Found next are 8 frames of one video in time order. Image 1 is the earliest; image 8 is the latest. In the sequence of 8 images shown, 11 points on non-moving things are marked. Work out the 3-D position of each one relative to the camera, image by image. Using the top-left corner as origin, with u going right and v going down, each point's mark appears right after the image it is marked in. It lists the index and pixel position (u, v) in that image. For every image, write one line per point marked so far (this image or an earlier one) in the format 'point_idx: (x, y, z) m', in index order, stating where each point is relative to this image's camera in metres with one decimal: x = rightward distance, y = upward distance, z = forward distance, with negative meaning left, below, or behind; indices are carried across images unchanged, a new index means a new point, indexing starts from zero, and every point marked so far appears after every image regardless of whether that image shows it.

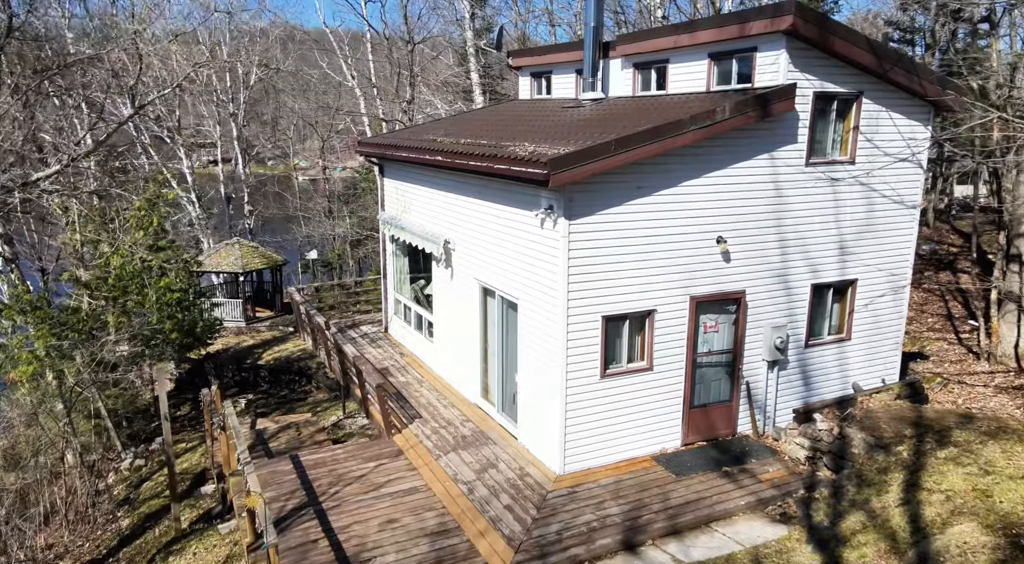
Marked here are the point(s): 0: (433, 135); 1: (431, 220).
0: (-1.0, +1.9, +9.8) m
1: (-1.0, +0.8, +9.8) m
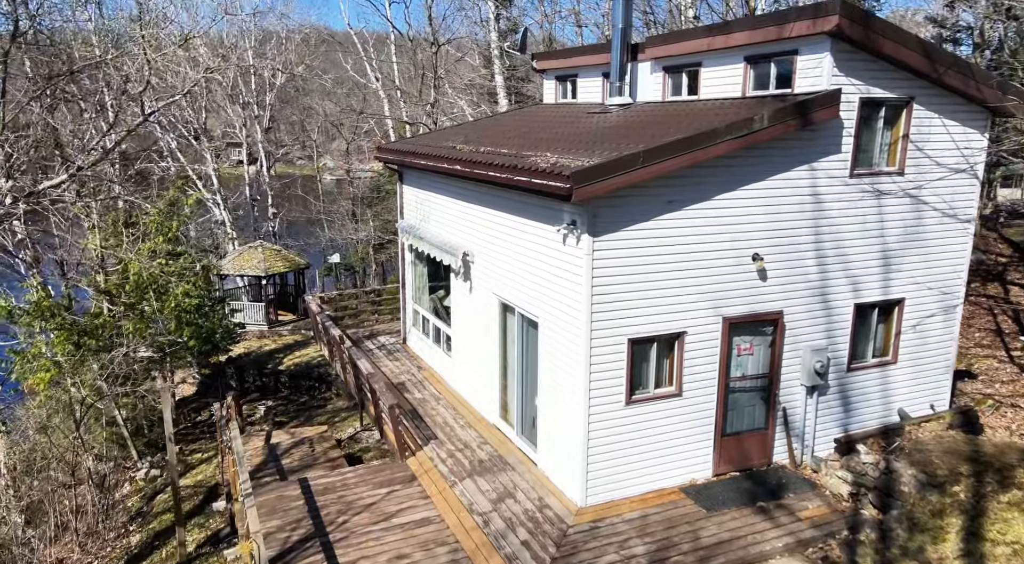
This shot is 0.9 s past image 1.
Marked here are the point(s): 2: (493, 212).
0: (-0.7, +1.8, +9.4) m
1: (-0.8, +0.7, +9.4) m
2: (-0.2, +0.8, +8.0) m
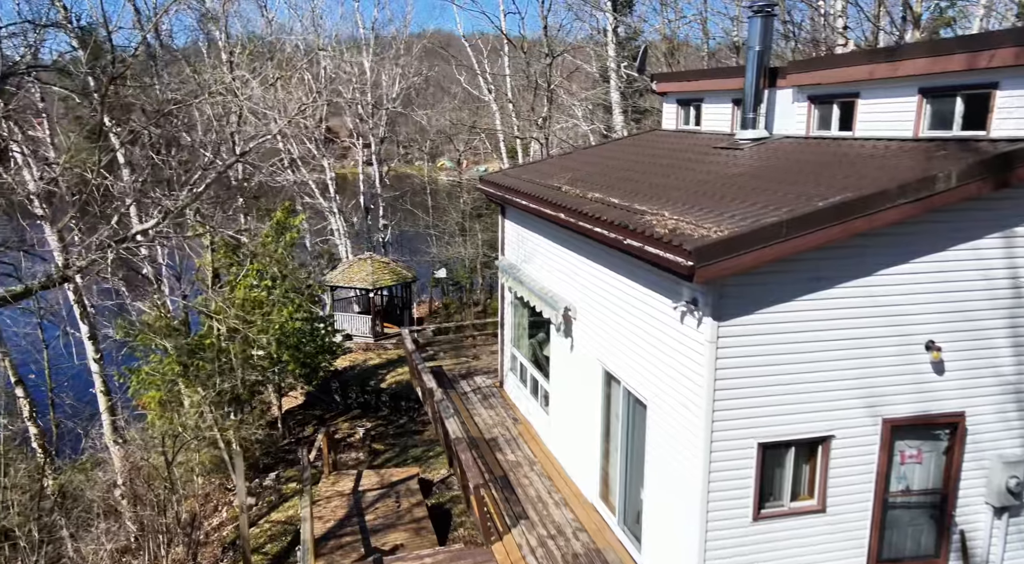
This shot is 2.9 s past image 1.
0: (+0.5, +1.2, +8.4) m
1: (+0.4, +0.1, +8.4) m
2: (+0.8, +0.1, +6.9) m
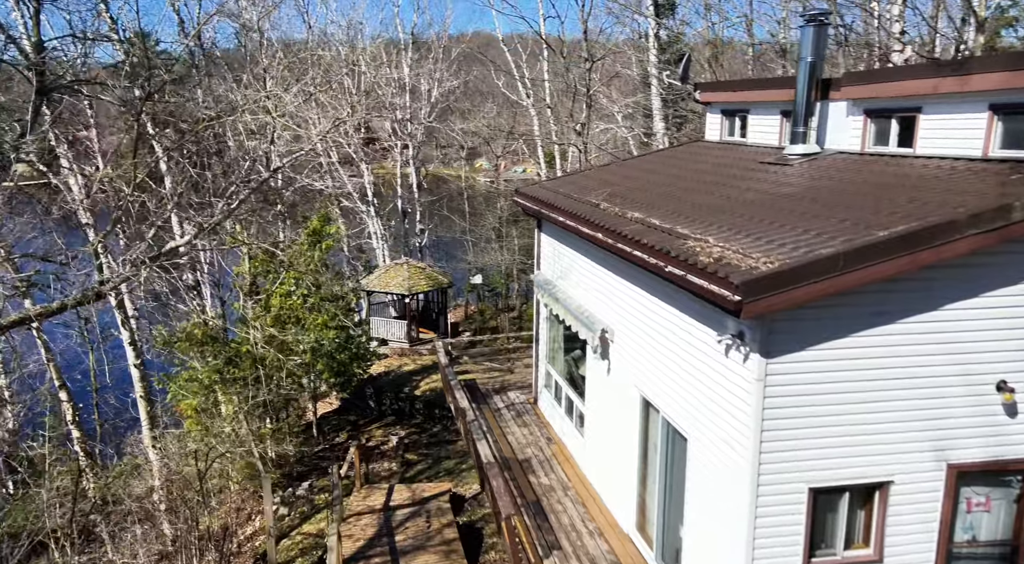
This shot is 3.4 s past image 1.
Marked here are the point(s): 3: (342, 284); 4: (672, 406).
0: (+0.9, +1.0, +8.1) m
1: (+0.8, -0.2, +8.0) m
2: (+1.1, -0.1, +6.6) m
3: (-3.8, 0.0, +16.9) m
4: (+1.3, -1.0, +6.0) m
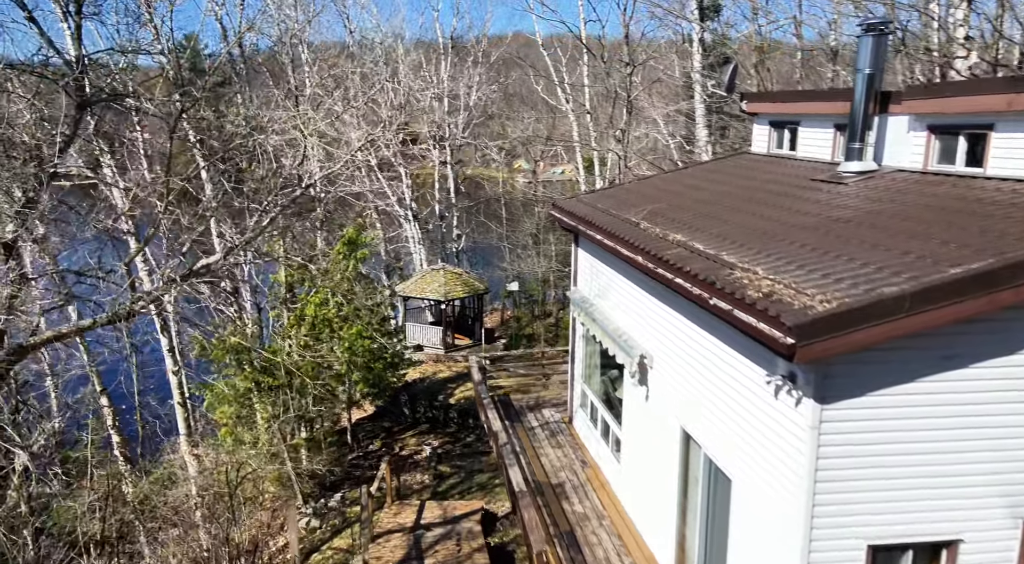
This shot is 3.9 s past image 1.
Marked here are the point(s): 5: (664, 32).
0: (+1.3, +0.7, +7.7) m
1: (+1.2, -0.4, +7.7) m
2: (+1.4, -0.3, +6.2) m
3: (-3.0, -0.2, +16.8) m
4: (+1.5, -1.2, +5.6) m
5: (+3.6, +6.0, +18.0) m
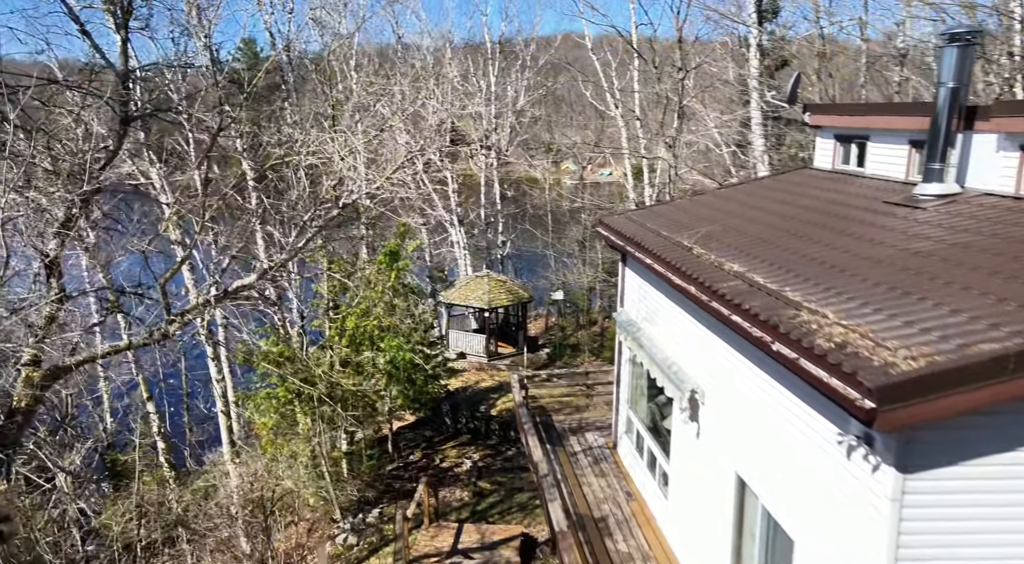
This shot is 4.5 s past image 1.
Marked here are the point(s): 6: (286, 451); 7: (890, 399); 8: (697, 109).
0: (+1.7, +0.5, +7.2) m
1: (+1.6, -0.6, +7.2) m
2: (+1.7, -0.5, +5.7) m
3: (-2.1, -0.4, +16.5) m
4: (+1.8, -1.5, +5.1) m
5: (+4.8, +5.7, +17.3) m
6: (-4.1, -3.0, +13.5) m
7: (+1.7, -0.5, +3.4) m
8: (+4.4, +4.1, +17.8) m
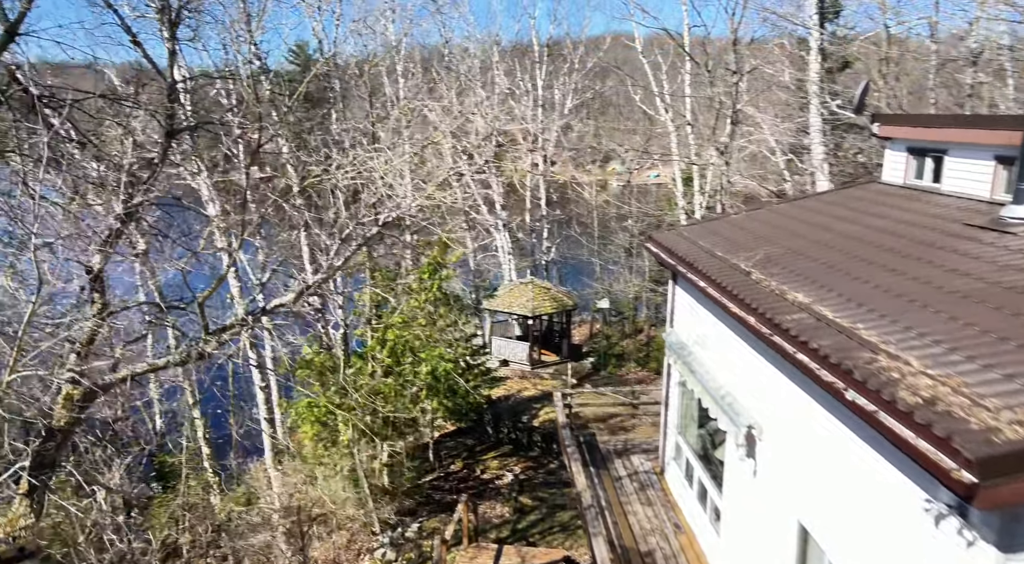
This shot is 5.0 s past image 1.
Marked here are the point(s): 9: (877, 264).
0: (+2.1, +0.3, +6.7) m
1: (+2.0, -0.8, +6.7) m
2: (+2.0, -0.8, +5.2) m
3: (-1.1, -0.6, +16.3) m
4: (+2.0, -1.7, +4.6) m
5: (+5.8, +5.5, +16.6) m
6: (-3.3, -3.2, +13.3) m
7: (+1.9, -0.7, +2.9) m
8: (+5.4, +3.8, +17.1) m
9: (+2.7, +0.1, +5.5) m
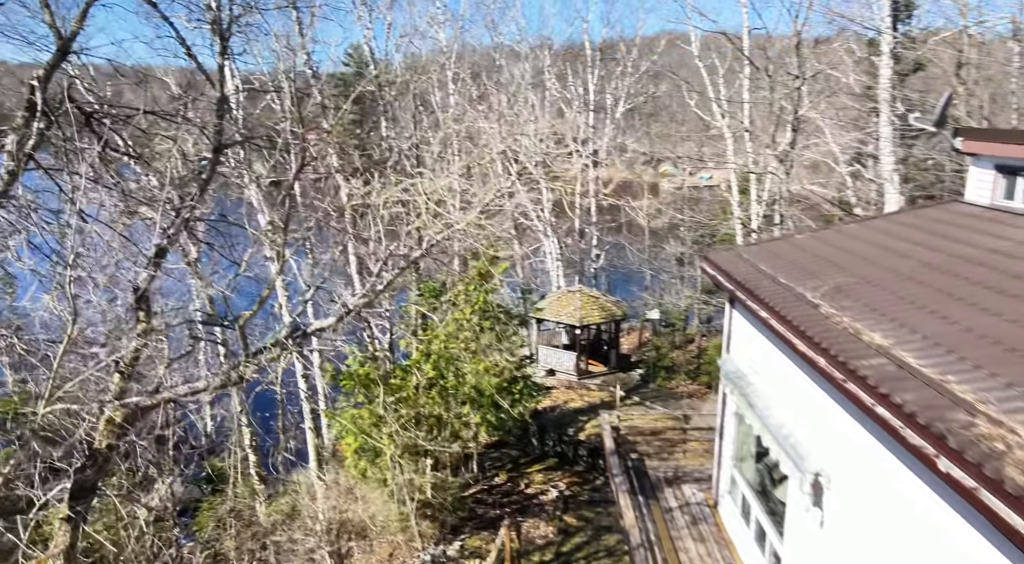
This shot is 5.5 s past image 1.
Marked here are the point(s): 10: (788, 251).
0: (+2.5, 0.0, +6.1) m
1: (+2.3, -1.1, +6.1) m
2: (+2.3, -1.0, +4.7) m
3: (-0.1, -0.9, +15.9) m
4: (+2.3, -1.9, +4.0) m
5: (+6.9, +5.1, +15.8) m
6: (-2.5, -3.4, +13.1) m
7: (+2.0, -1.0, +2.4) m
8: (+6.5, +3.5, +16.3) m
9: (+3.0, -0.1, +4.9) m
10: (+2.7, +0.3, +7.4) m
